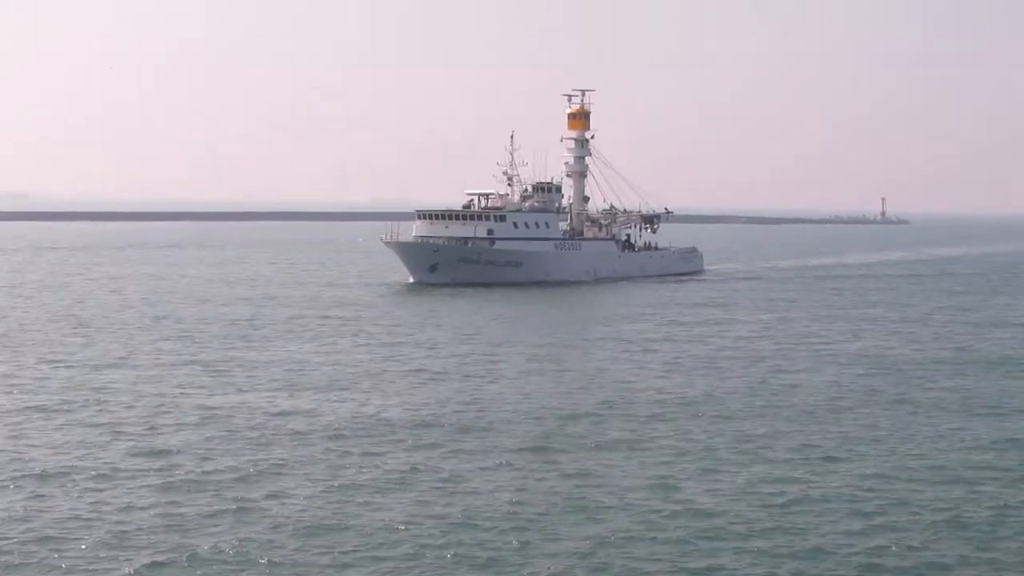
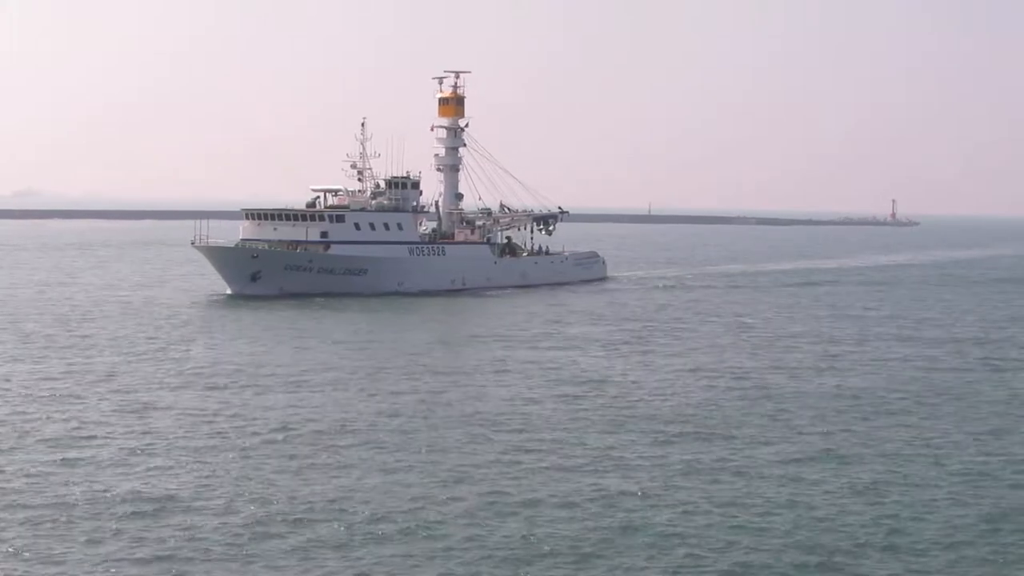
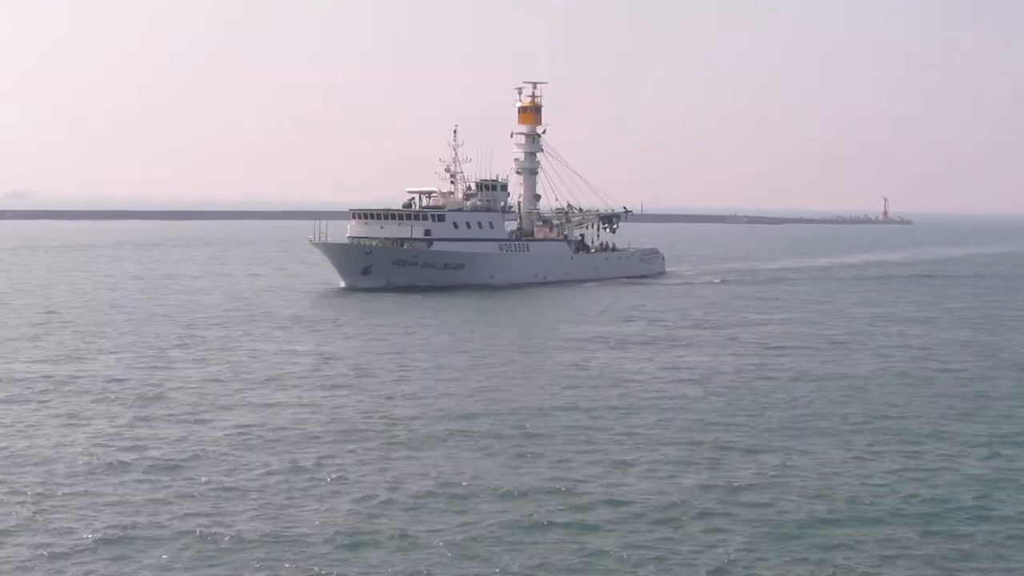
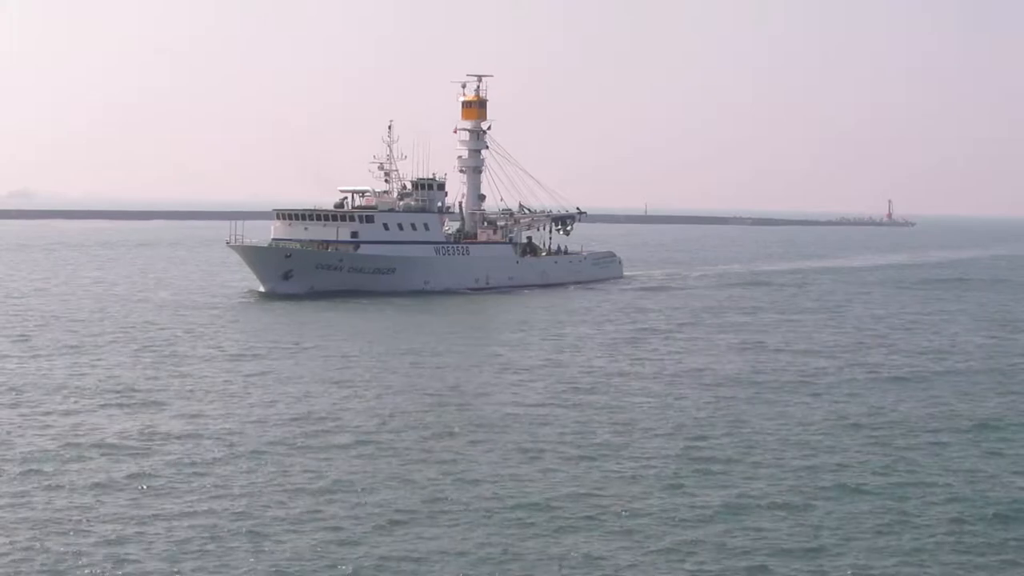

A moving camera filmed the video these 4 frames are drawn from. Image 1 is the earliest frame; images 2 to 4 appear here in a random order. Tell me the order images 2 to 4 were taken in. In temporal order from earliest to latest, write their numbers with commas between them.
3, 4, 2
